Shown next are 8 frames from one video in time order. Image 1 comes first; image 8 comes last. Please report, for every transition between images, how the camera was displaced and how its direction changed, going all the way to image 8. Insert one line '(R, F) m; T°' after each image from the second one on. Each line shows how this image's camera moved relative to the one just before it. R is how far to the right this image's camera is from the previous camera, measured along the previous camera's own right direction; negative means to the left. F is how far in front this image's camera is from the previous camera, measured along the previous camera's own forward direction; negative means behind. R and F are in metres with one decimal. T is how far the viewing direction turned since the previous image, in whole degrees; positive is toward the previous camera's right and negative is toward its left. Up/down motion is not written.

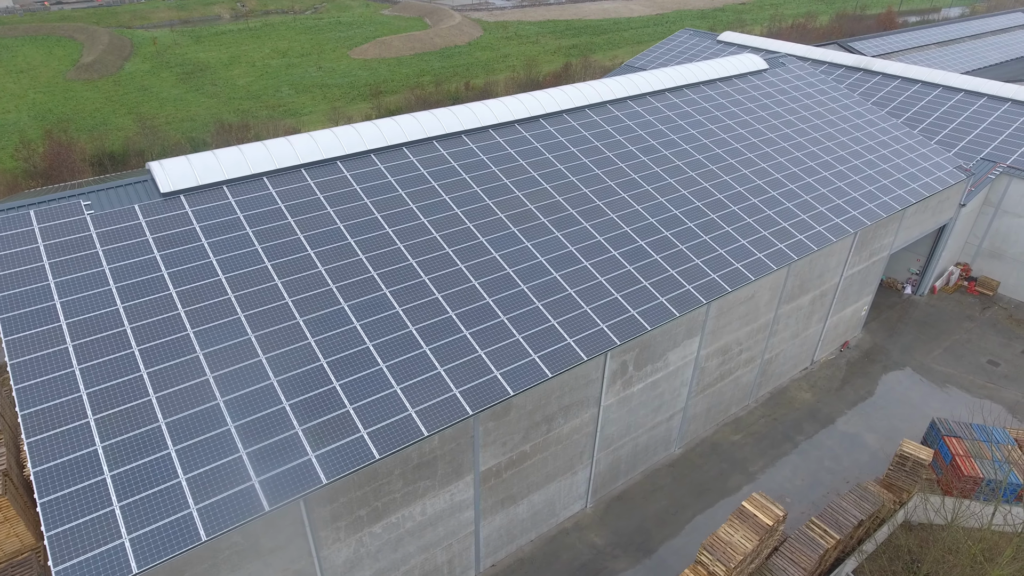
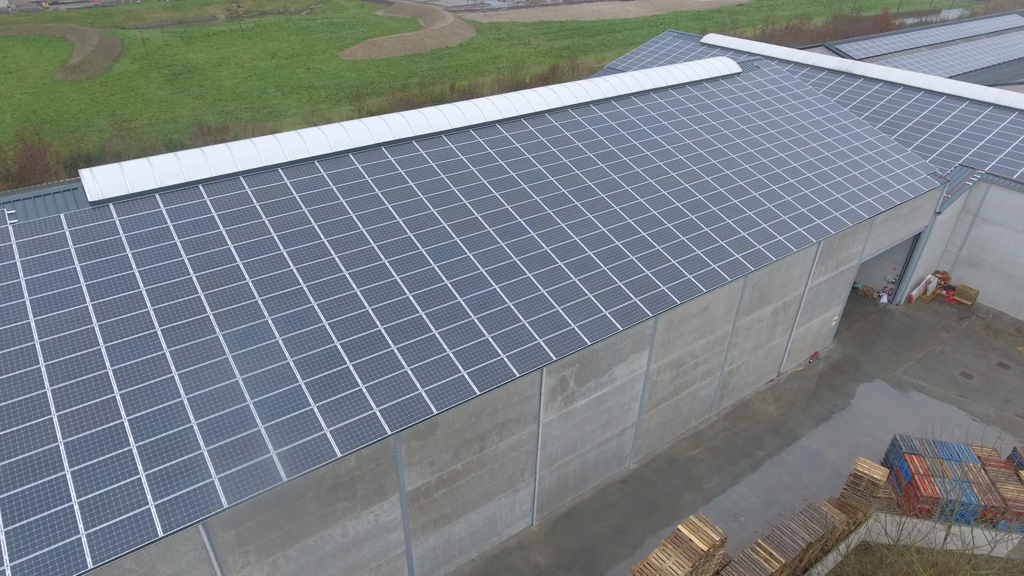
(+1.9, +0.6) m; -1°
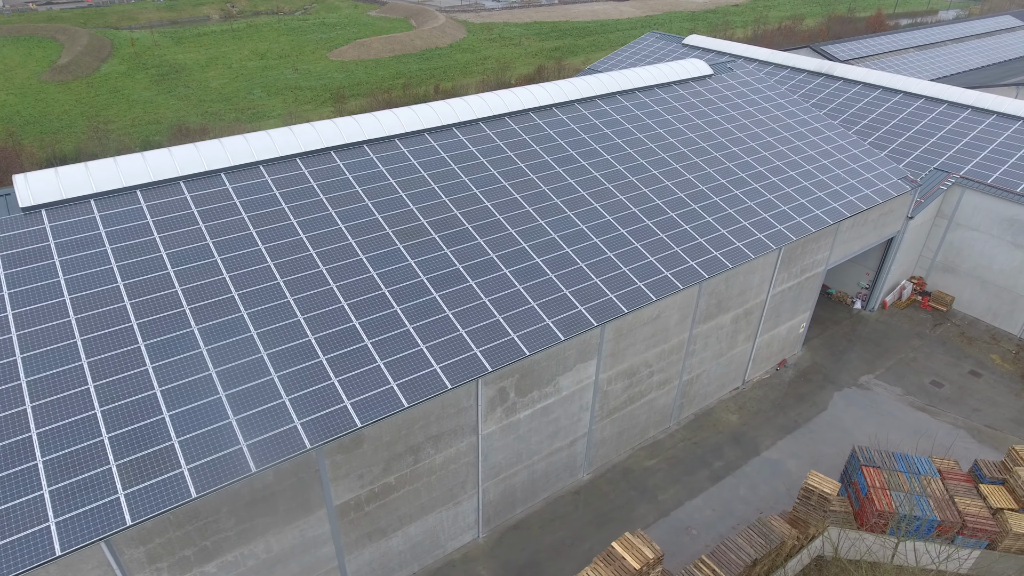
(+1.8, +0.4) m; 0°
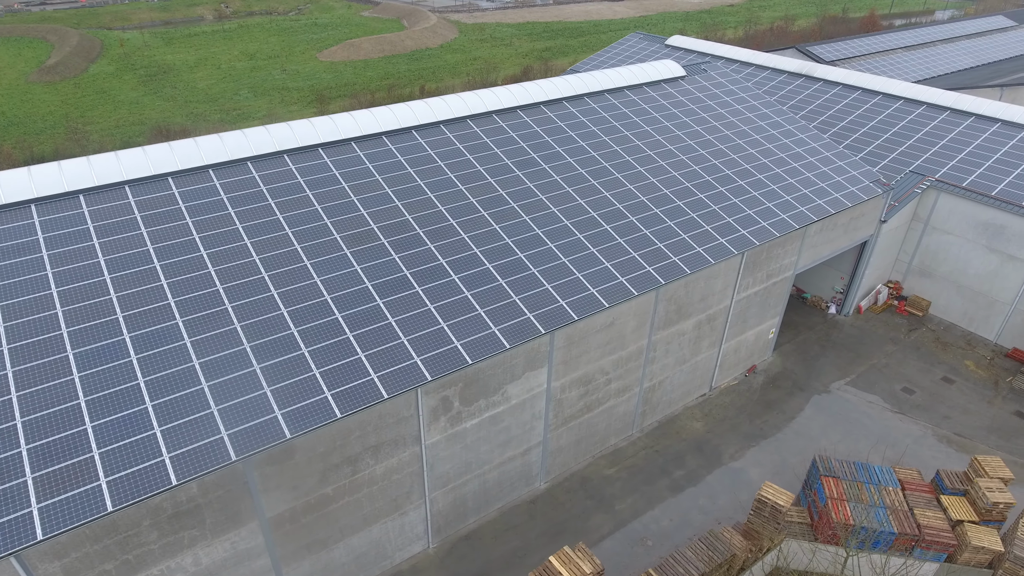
(+1.6, +0.3) m; 0°
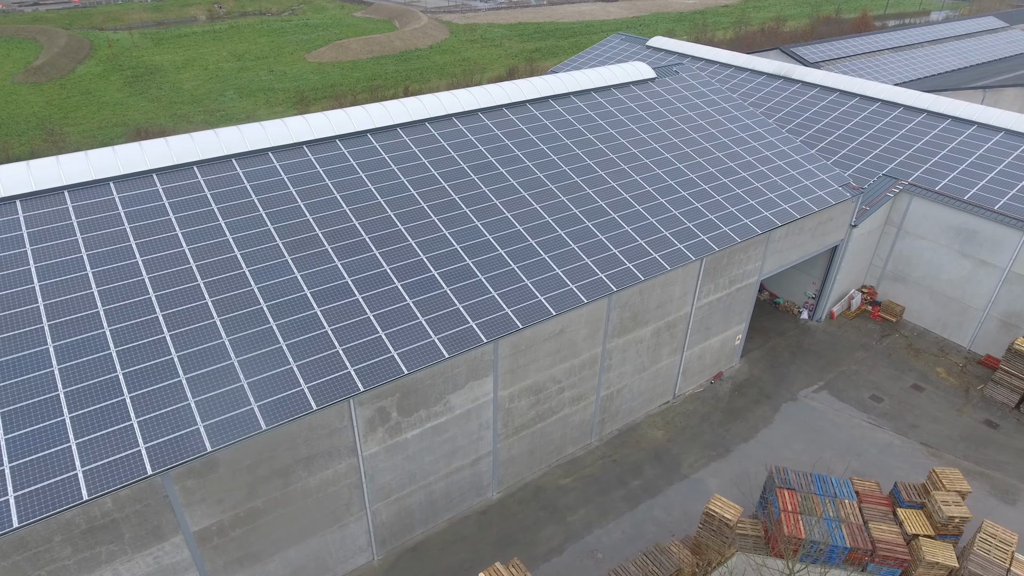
(+1.7, +0.4) m; 0°
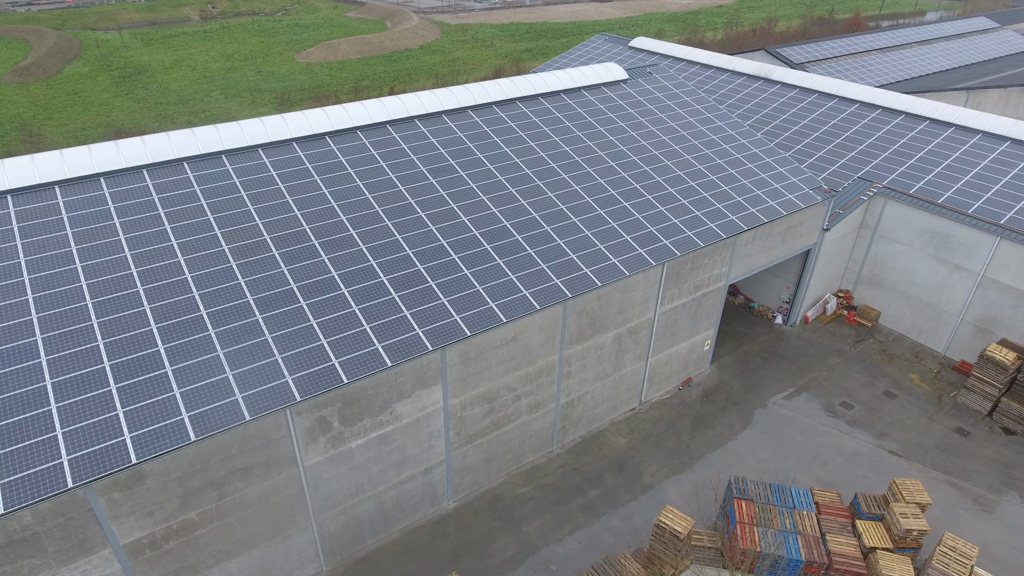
(+1.5, +0.4) m; 0°
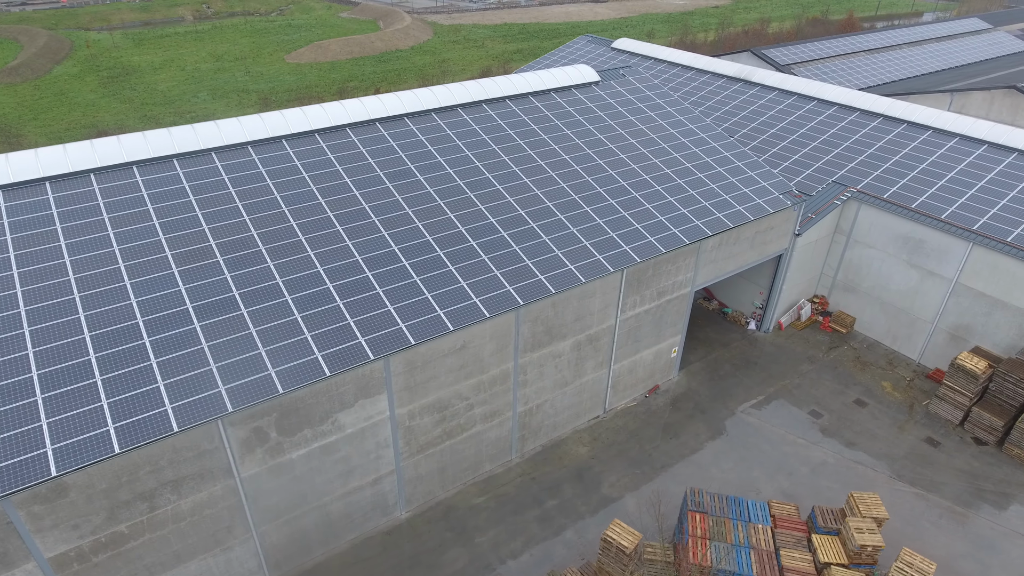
(+1.6, +0.4) m; 0°
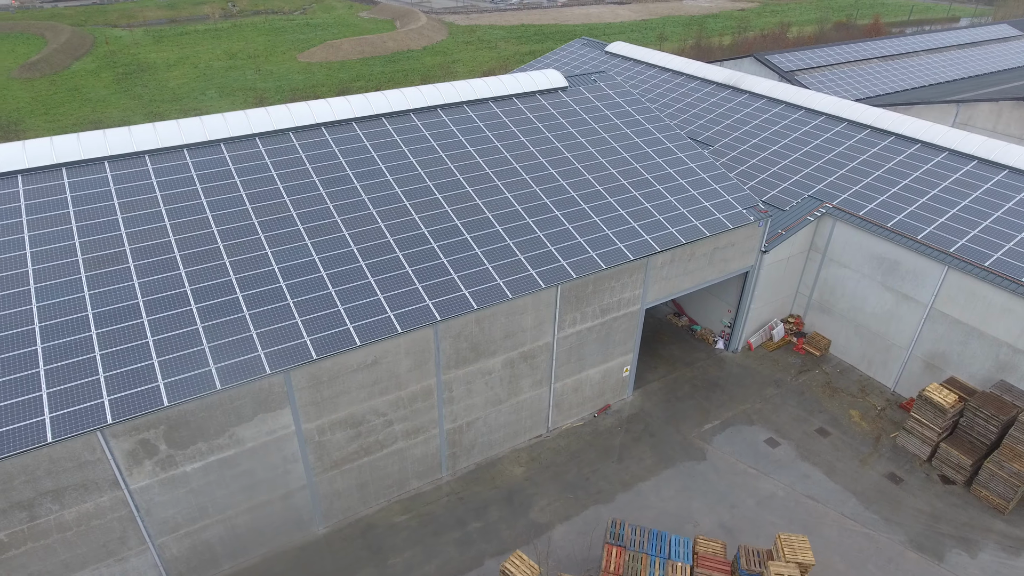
(+3.2, +0.8) m; -3°
